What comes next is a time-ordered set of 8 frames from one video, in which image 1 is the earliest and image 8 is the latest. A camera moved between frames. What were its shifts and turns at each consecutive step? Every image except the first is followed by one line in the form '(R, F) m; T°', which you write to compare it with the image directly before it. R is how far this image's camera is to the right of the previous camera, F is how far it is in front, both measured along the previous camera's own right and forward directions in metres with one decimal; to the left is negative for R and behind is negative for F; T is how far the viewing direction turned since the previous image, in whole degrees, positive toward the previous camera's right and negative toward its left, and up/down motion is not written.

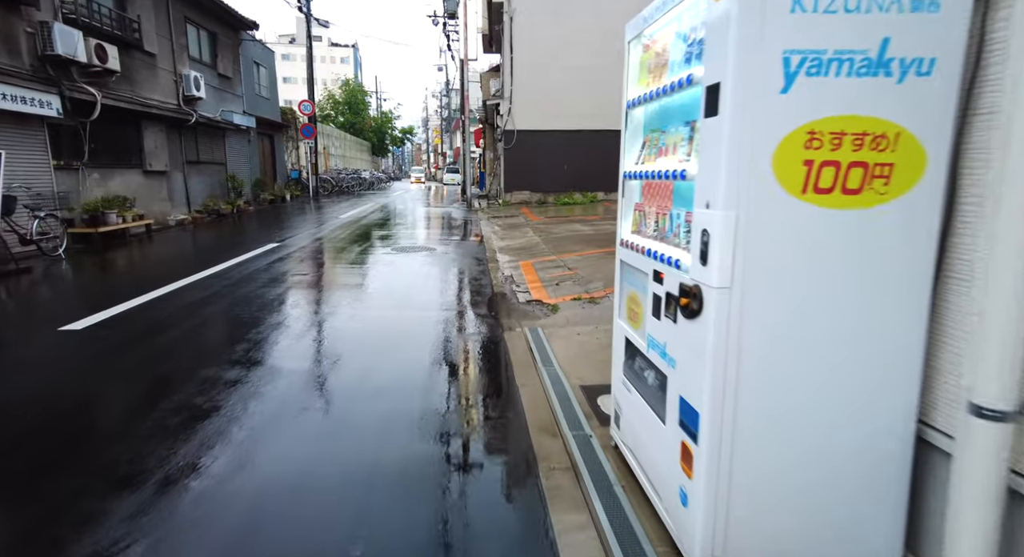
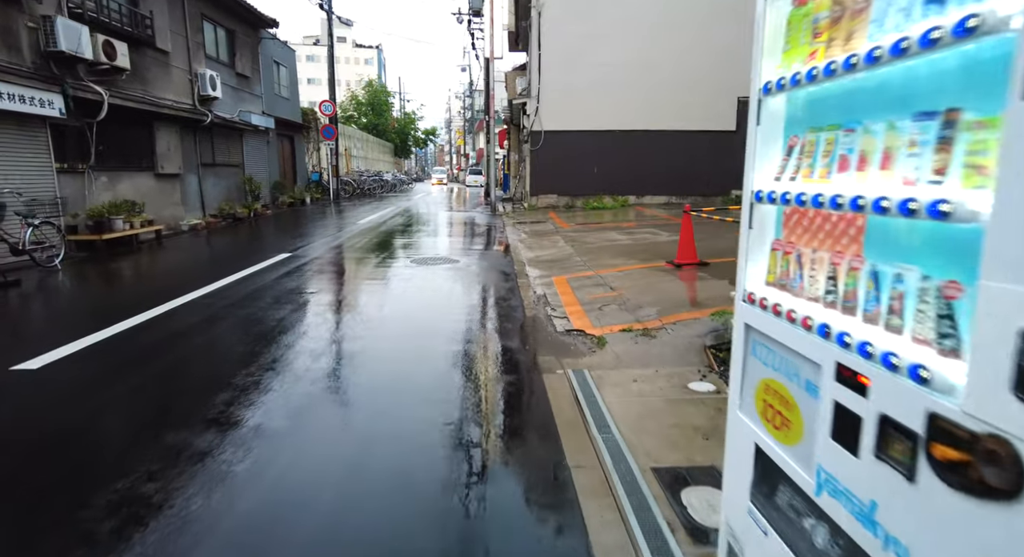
(-0.1, +0.8) m; -2°
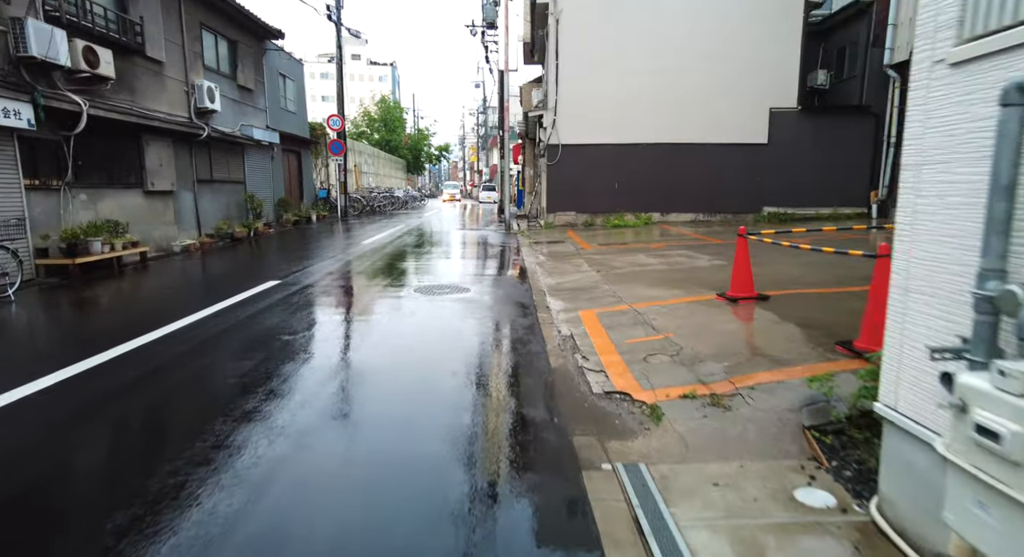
(-0.1, +1.1) m; -1°
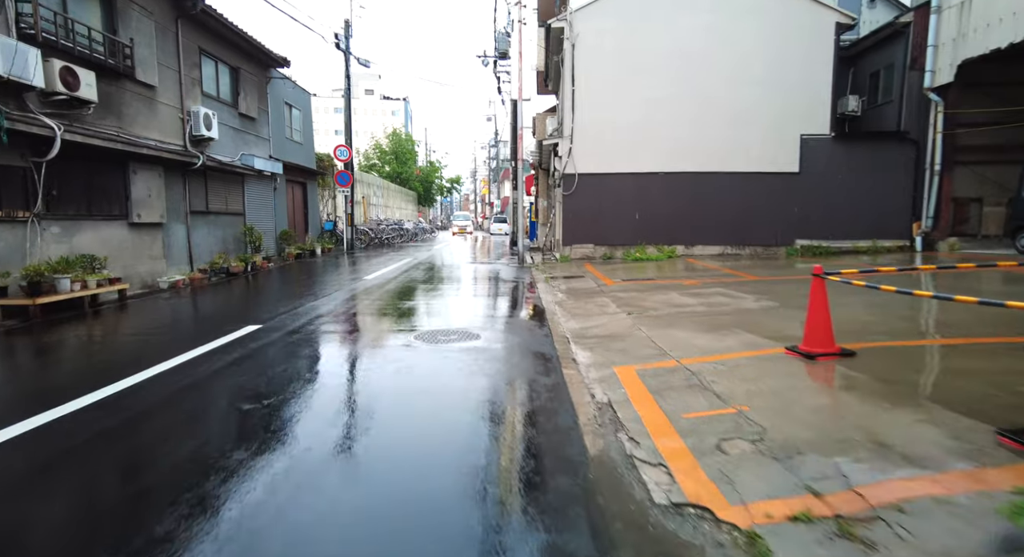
(-0.1, +1.0) m; -1°
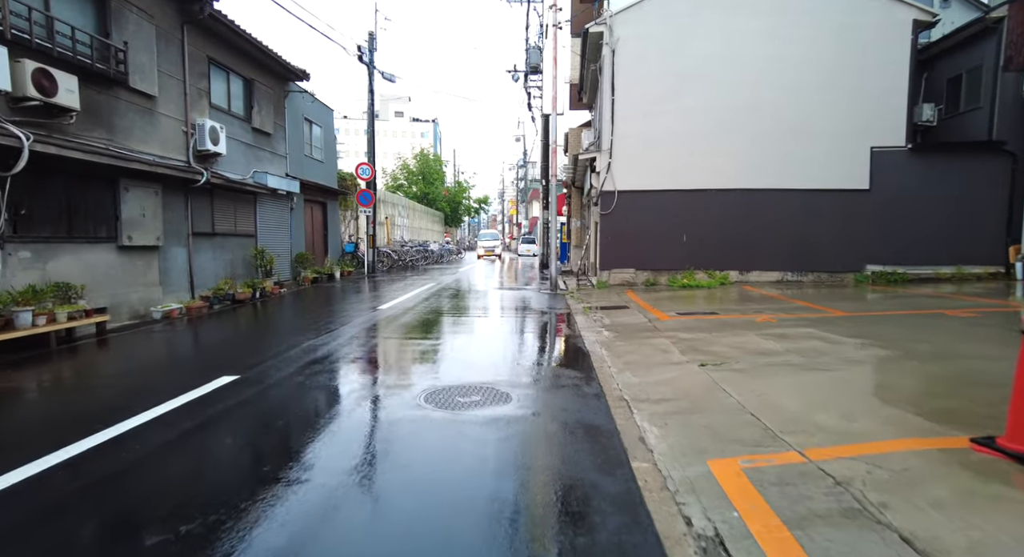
(-0.1, +1.4) m; -3°
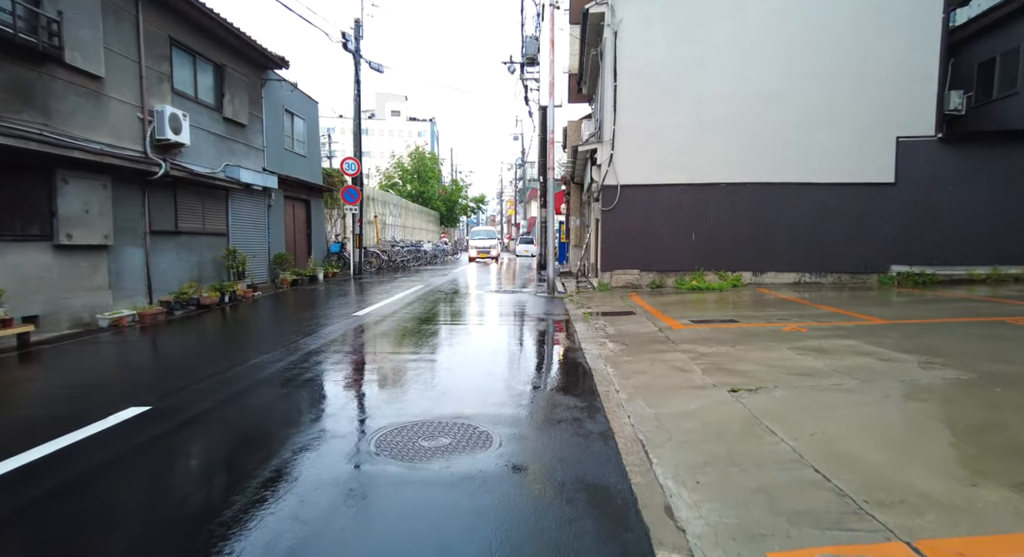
(+0.1, +1.1) m; 0°
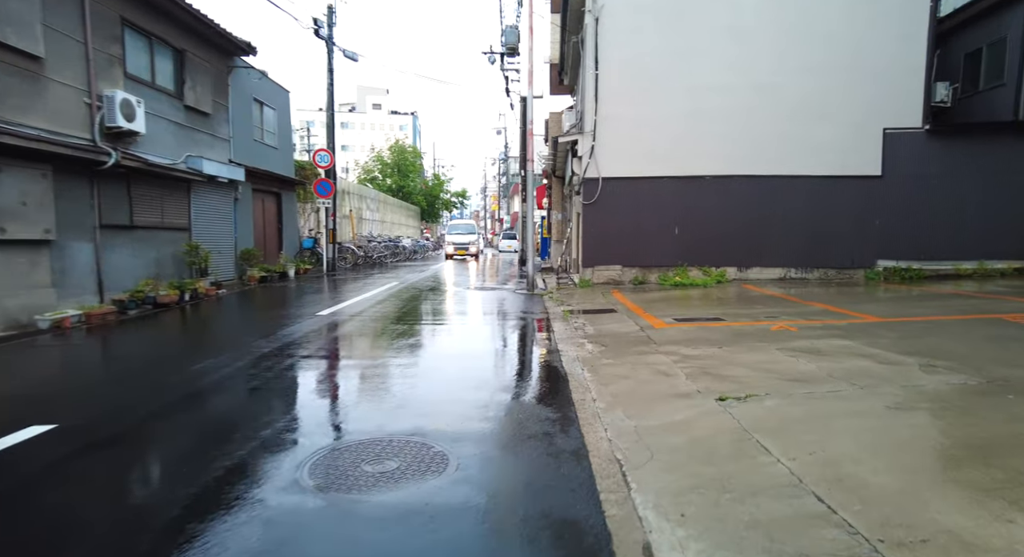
(+0.2, +0.5) m; +2°
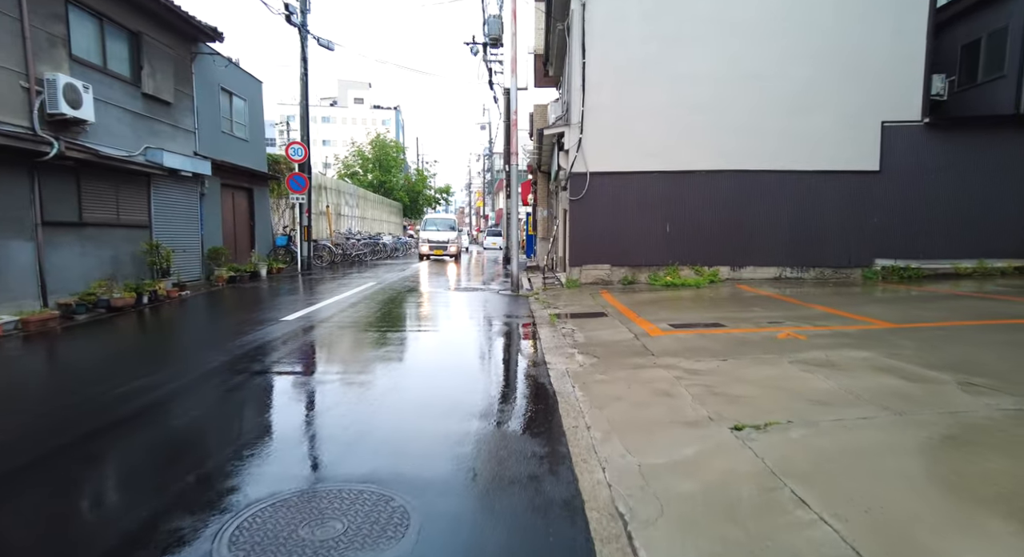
(0.0, +0.6) m; +2°
